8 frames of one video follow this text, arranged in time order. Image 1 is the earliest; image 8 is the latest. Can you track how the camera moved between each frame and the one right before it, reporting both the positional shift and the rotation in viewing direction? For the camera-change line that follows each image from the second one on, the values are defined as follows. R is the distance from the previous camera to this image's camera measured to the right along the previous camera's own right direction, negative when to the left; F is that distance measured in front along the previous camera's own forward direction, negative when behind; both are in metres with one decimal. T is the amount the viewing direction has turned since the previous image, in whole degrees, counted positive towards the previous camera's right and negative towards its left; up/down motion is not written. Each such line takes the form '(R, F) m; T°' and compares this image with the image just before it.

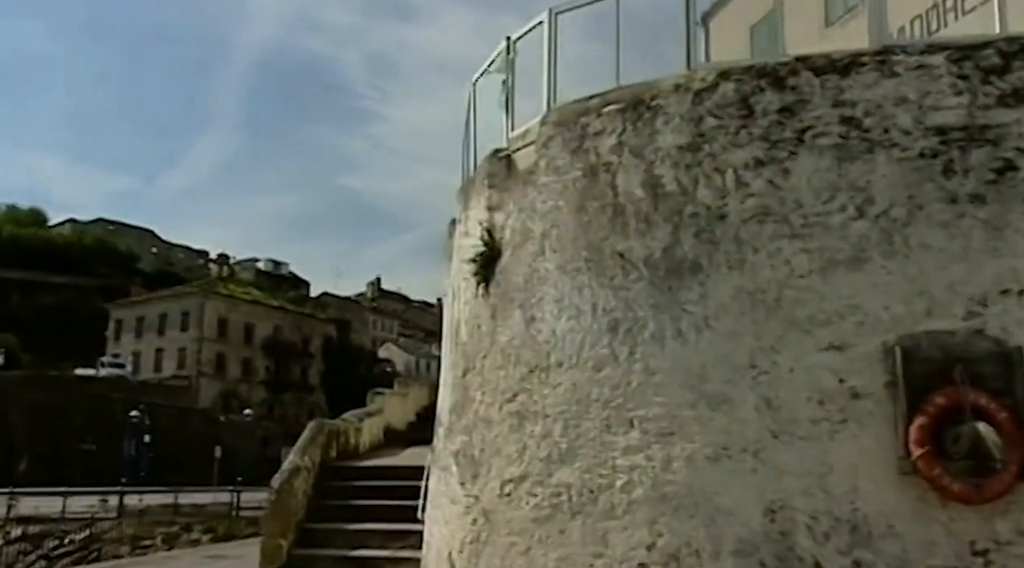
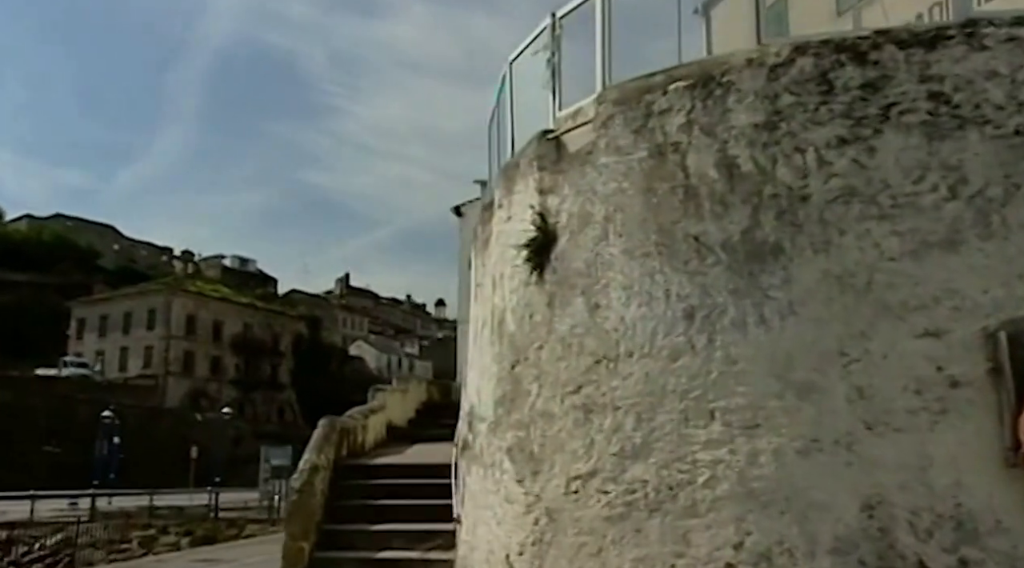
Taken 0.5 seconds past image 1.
(-0.6, +0.4) m; +2°
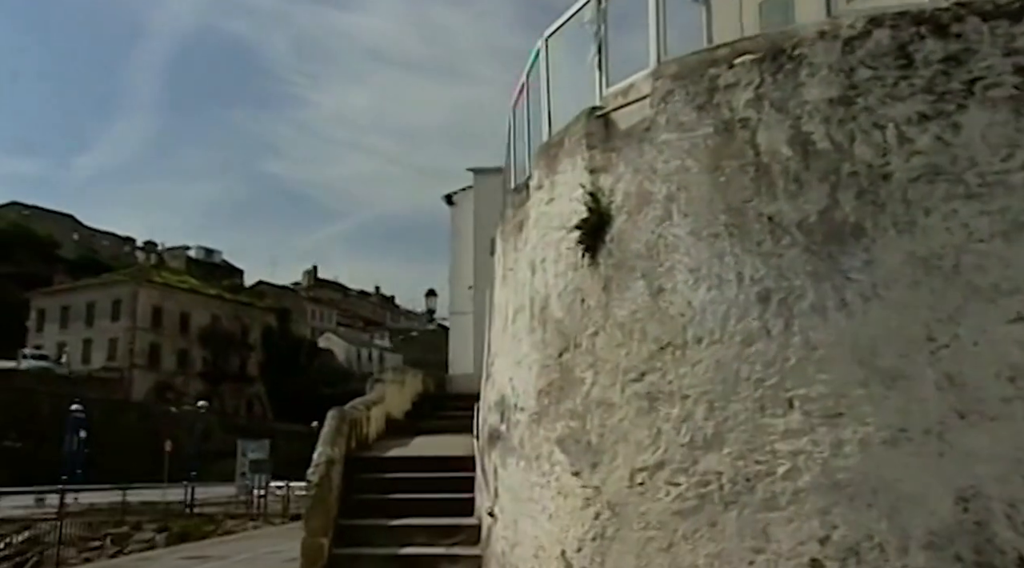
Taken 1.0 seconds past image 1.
(-0.6, +0.3) m; +2°
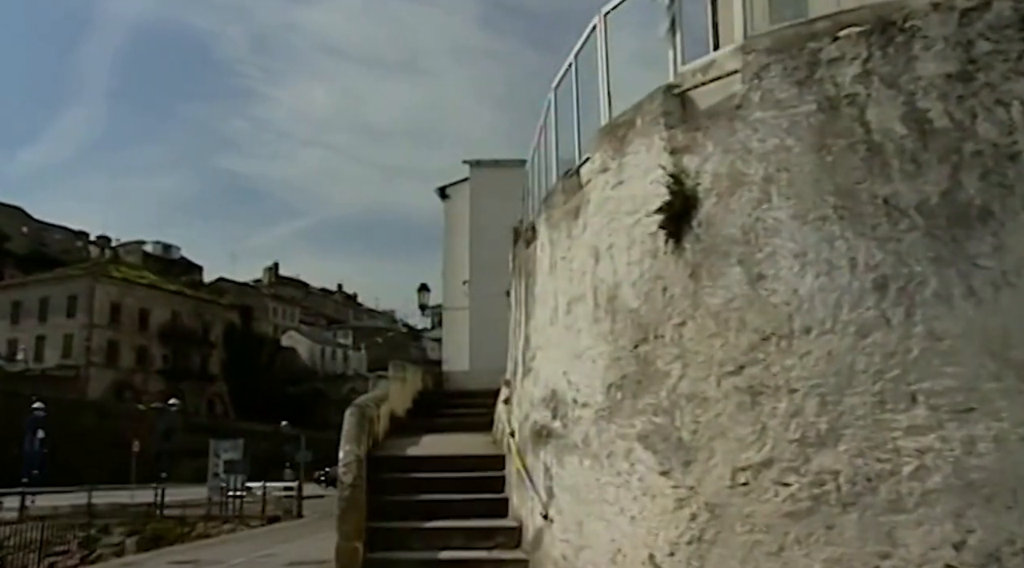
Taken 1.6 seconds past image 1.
(-0.8, +0.5) m; +2°
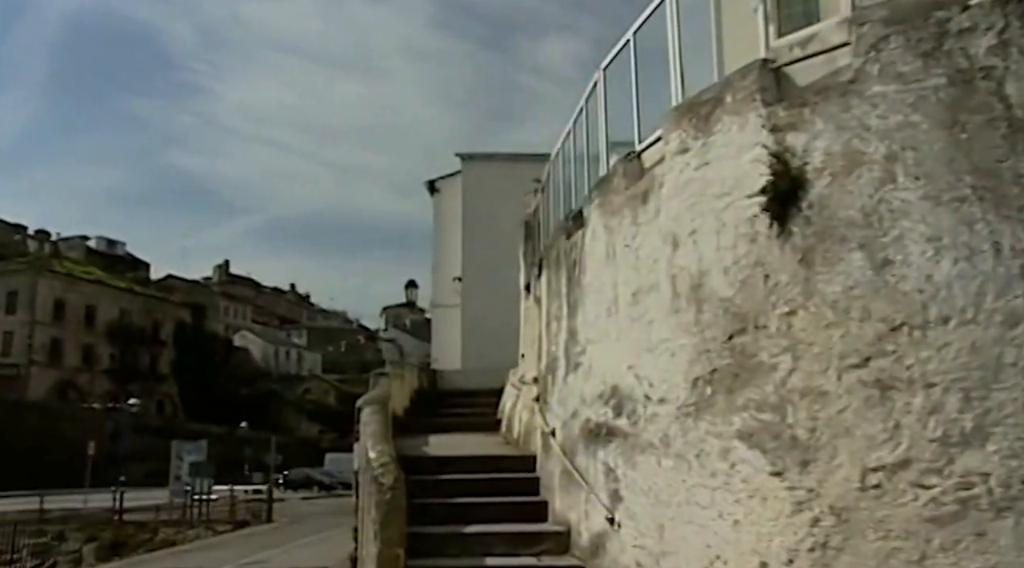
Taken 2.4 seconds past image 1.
(-0.9, +0.5) m; +3°
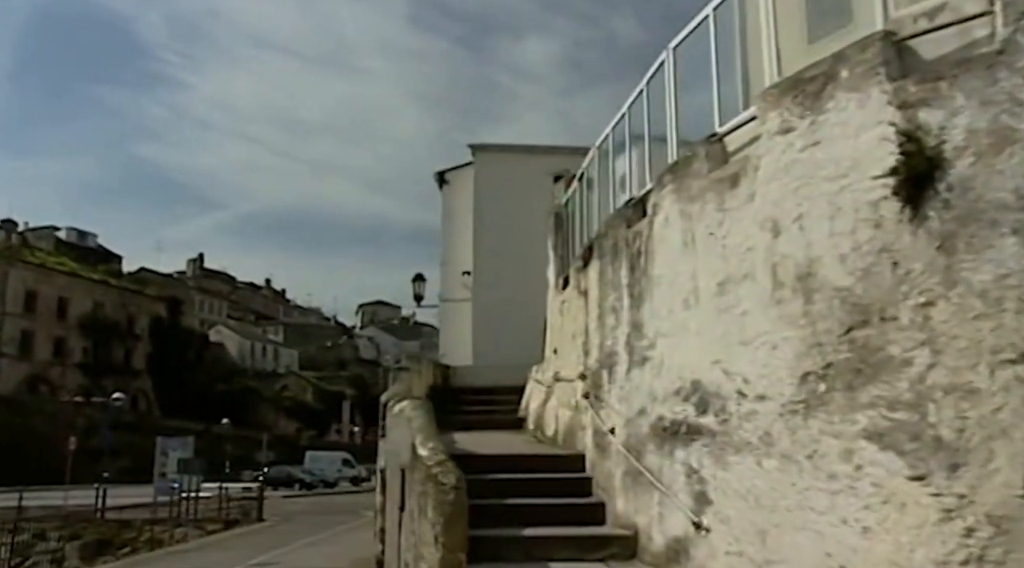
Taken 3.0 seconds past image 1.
(-0.8, +0.5) m; +2°
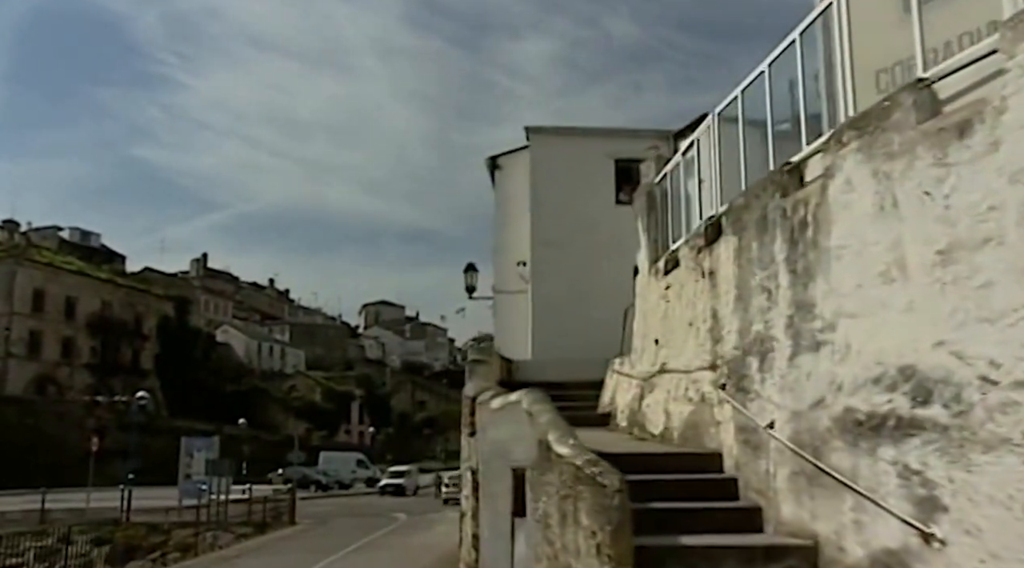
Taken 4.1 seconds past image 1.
(-1.2, +1.1) m; 0°
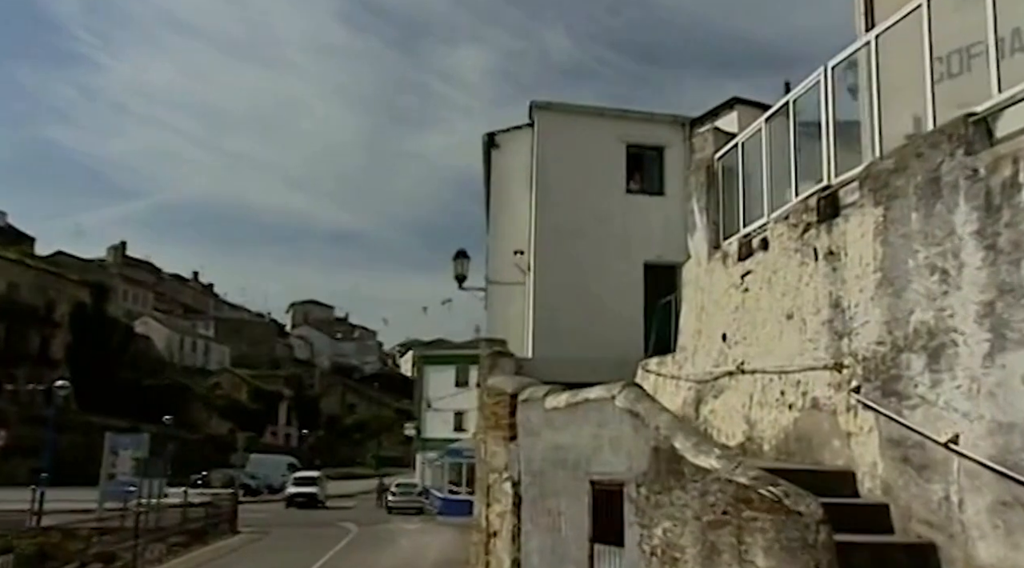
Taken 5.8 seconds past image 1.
(-1.2, +1.9) m; +4°
